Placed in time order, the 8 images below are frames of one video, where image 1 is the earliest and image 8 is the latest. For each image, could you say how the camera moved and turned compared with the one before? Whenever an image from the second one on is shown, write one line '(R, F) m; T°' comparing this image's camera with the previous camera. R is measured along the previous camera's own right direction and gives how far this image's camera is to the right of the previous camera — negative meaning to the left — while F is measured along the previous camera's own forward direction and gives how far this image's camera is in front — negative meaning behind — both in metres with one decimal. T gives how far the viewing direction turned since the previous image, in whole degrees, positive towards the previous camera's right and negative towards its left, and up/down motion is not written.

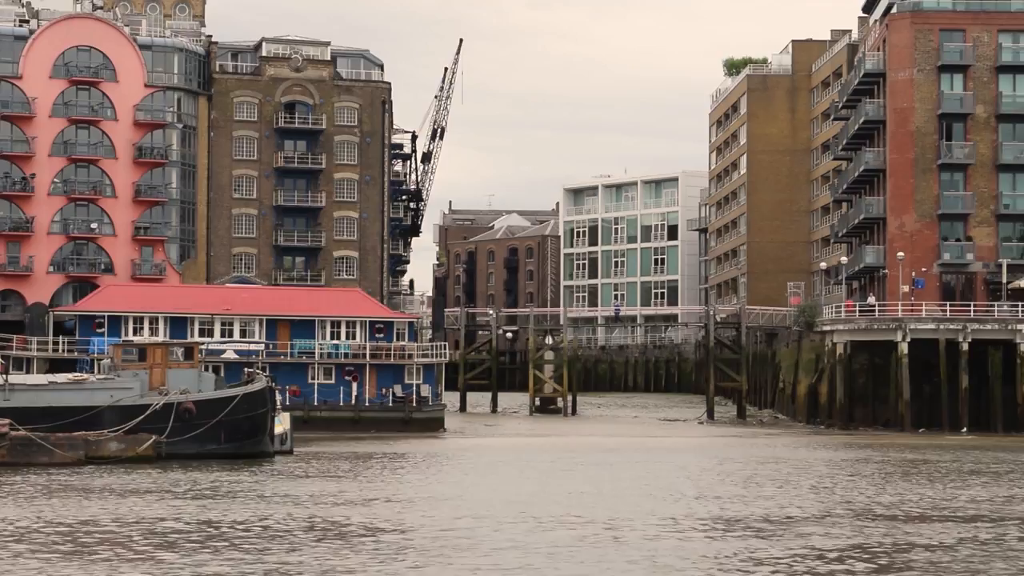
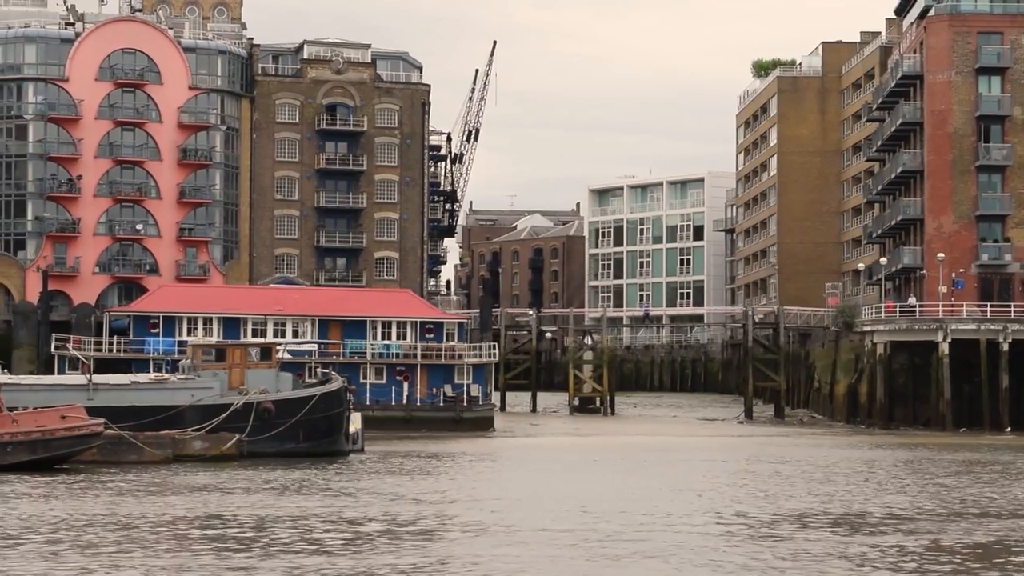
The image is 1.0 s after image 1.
(-1.6, -0.8) m; 0°
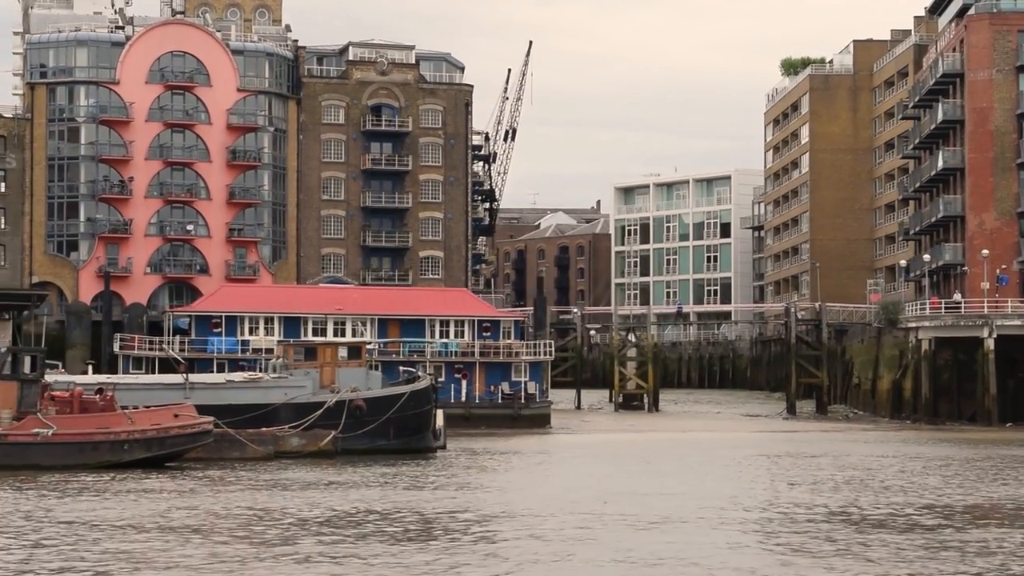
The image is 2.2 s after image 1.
(-2.0, -1.0) m; 0°
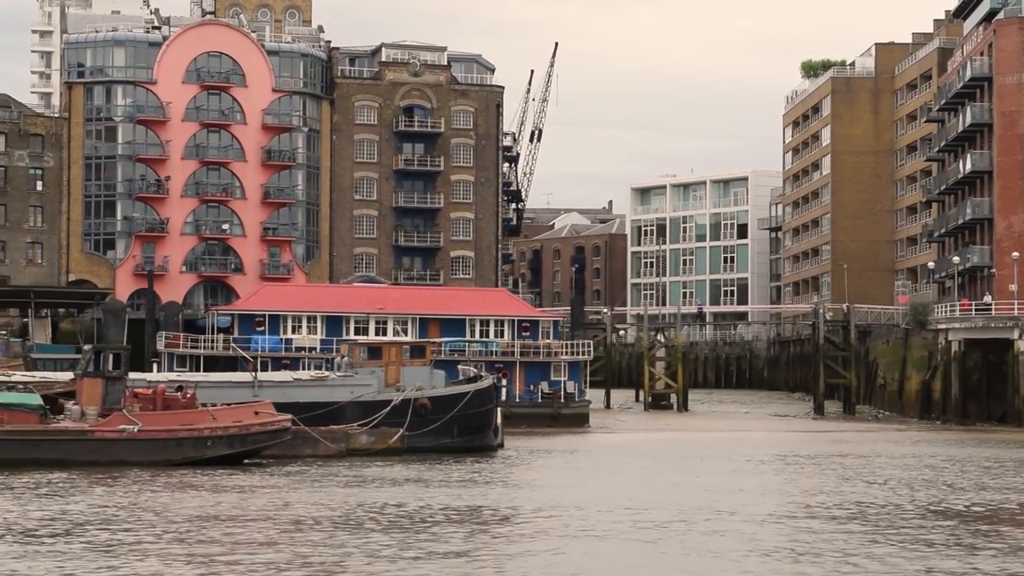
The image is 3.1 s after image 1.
(-1.6, -0.8) m; 0°
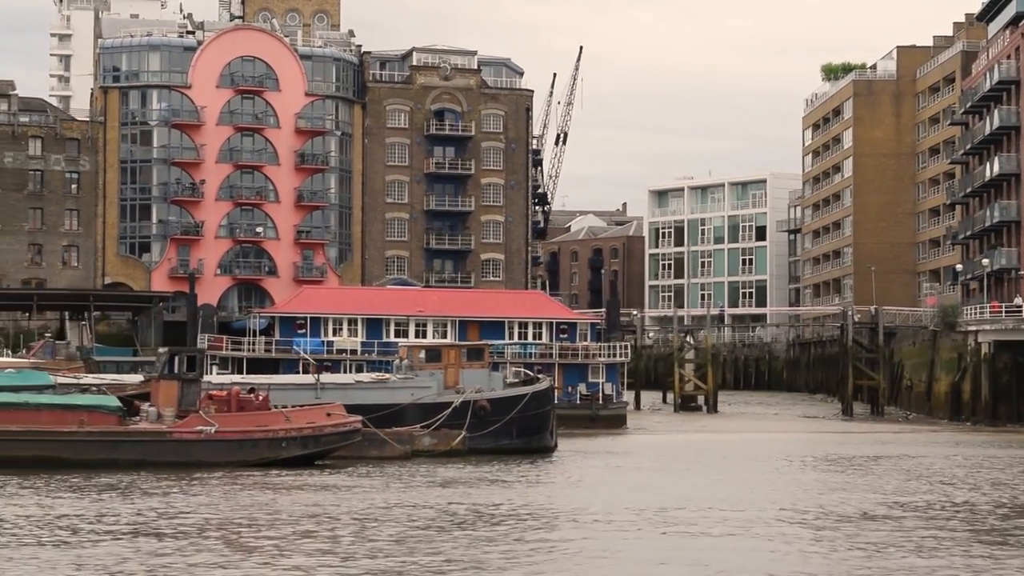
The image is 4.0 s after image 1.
(-1.4, -0.7) m; 0°
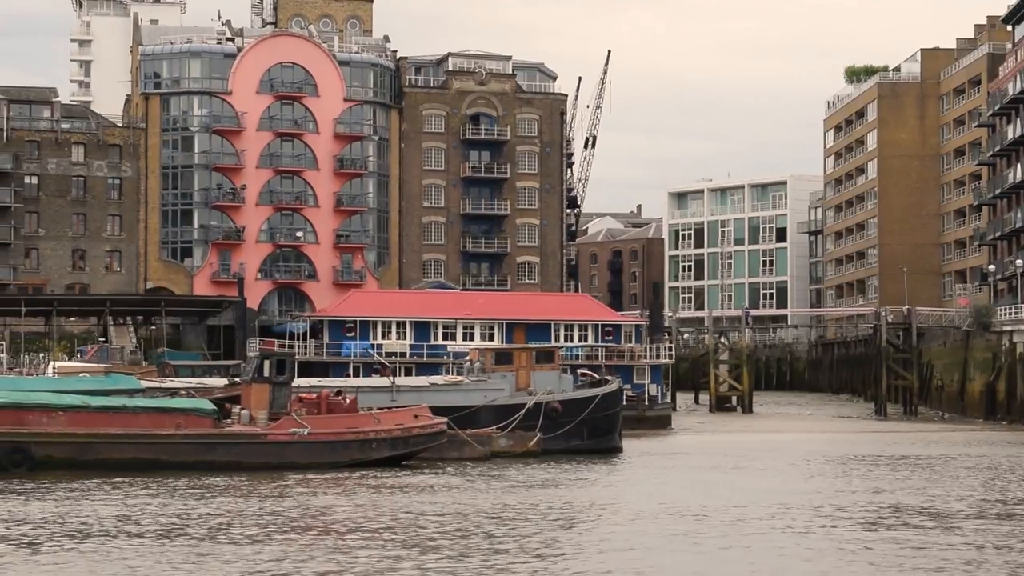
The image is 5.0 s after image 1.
(-1.8, -0.9) m; 0°
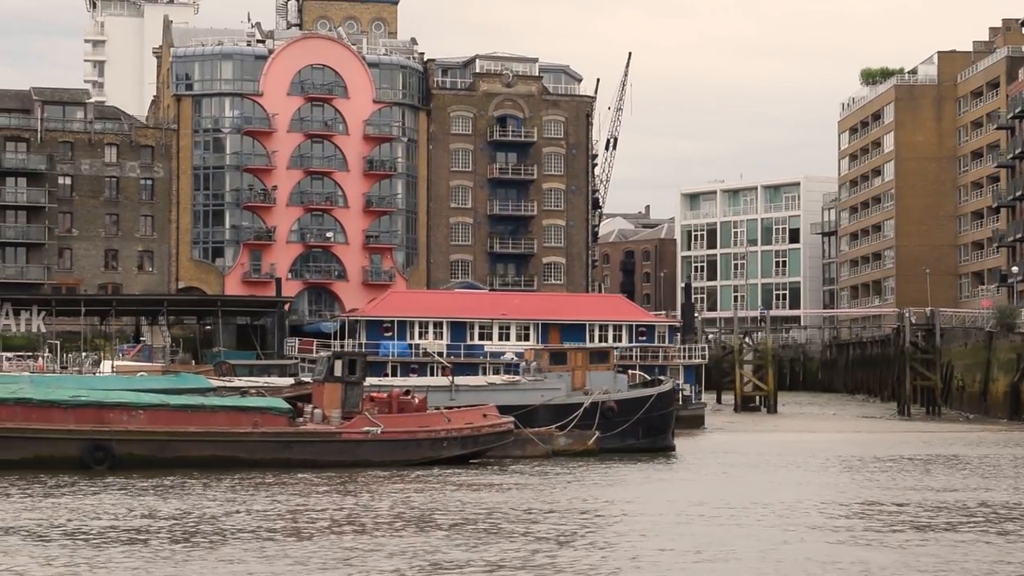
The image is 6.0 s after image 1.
(-1.6, -0.8) m; 0°
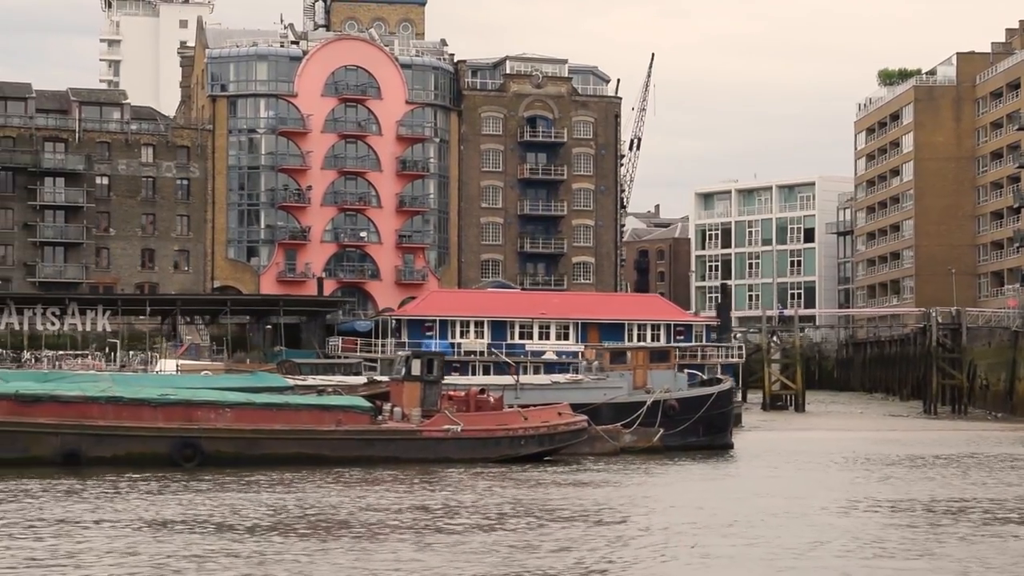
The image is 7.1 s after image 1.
(-1.8, -0.9) m; 0°
